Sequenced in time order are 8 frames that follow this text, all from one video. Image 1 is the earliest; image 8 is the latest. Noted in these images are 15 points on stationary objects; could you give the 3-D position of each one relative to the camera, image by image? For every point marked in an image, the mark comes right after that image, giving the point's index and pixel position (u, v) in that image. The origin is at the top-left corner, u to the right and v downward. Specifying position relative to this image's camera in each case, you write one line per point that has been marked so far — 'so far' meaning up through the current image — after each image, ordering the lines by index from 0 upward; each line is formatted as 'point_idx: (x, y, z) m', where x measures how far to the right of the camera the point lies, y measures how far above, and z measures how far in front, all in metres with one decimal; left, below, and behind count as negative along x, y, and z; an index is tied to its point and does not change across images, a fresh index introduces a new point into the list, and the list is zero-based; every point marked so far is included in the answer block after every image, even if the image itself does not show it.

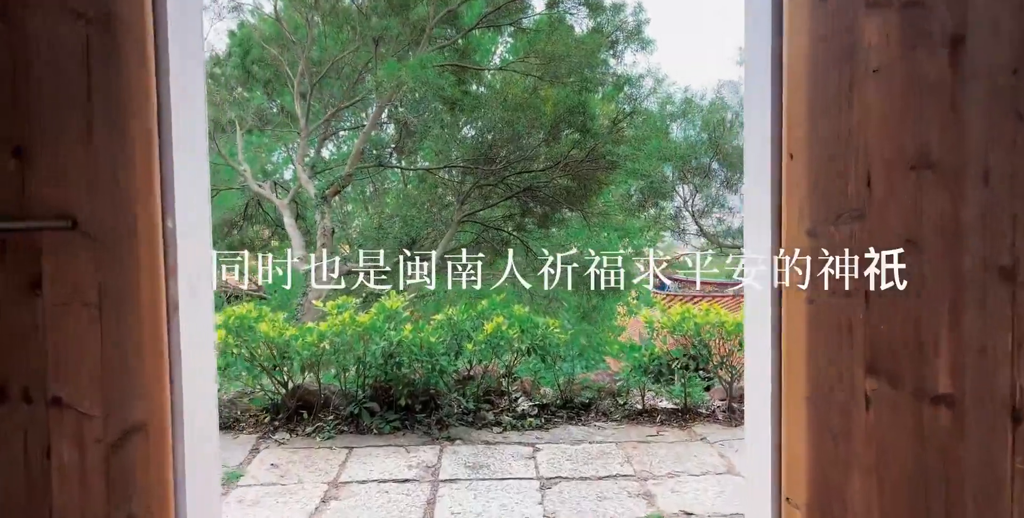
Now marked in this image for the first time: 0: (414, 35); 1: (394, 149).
0: (-0.7, +1.5, +5.6) m
1: (-0.8, +0.8, +5.8) m
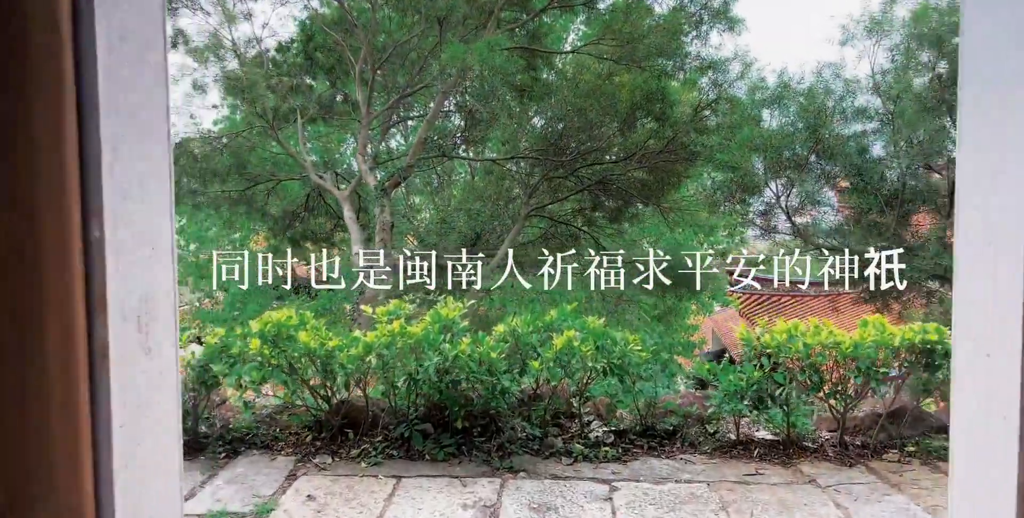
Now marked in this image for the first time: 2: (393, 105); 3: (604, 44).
0: (-0.2, +1.5, +5.3) m
1: (-0.3, +0.8, +5.4) m
2: (-0.8, +1.1, +5.8) m
3: (+0.6, +1.3, +5.1) m
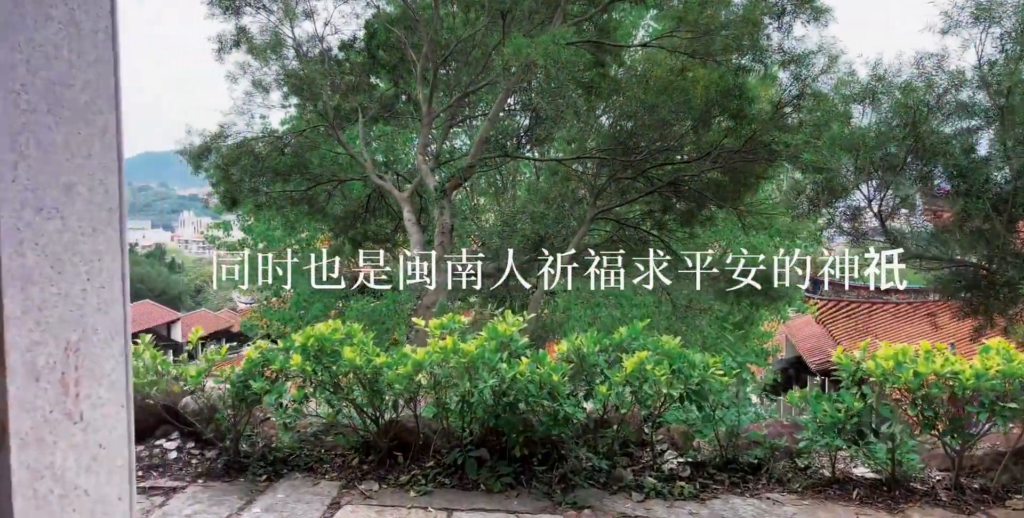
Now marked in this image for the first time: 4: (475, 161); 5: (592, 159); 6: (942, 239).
0: (+0.2, +1.5, +5.1) m
1: (+0.1, +0.8, +5.2) m
2: (-0.4, +1.0, +5.6) m
3: (+1.0, +1.3, +4.8) m
4: (-0.2, +0.6, +5.2) m
5: (+0.5, +0.6, +5.2) m
6: (+2.3, +0.1, +4.4) m
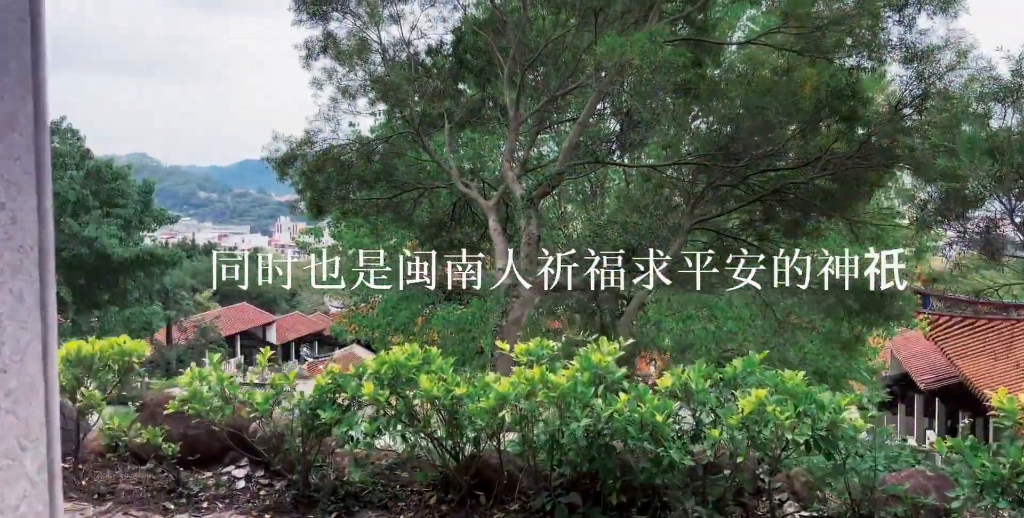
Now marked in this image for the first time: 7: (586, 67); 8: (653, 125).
0: (+0.8, +1.4, +4.8) m
1: (+0.6, +0.7, +5.0) m
2: (+0.2, +1.0, +5.4) m
3: (+1.5, +1.2, +4.5) m
4: (+0.3, +0.5, +5.0) m
5: (+1.0, +0.5, +4.8) m
6: (+2.7, 0.0, +3.9) m
7: (+0.4, +1.2, +5.0) m
8: (+0.8, +0.7, +4.6) m
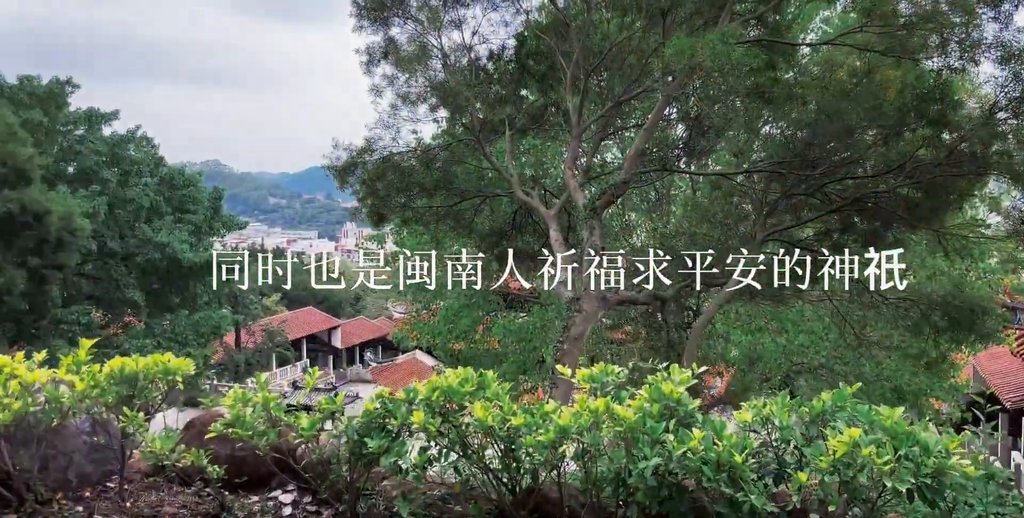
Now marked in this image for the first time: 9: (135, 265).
0: (+1.1, +1.4, +4.6) m
1: (+1.0, +0.6, +4.8) m
2: (+0.6, +0.9, +5.2) m
3: (+1.8, +1.2, +4.2) m
4: (+0.7, +0.5, +4.8) m
5: (+1.4, +0.5, +4.6) m
6: (+3.0, 0.0, +3.5) m
7: (+0.8, +1.1, +4.8) m
8: (+1.1, +0.7, +4.4) m
9: (-5.2, -0.1, +11.5) m
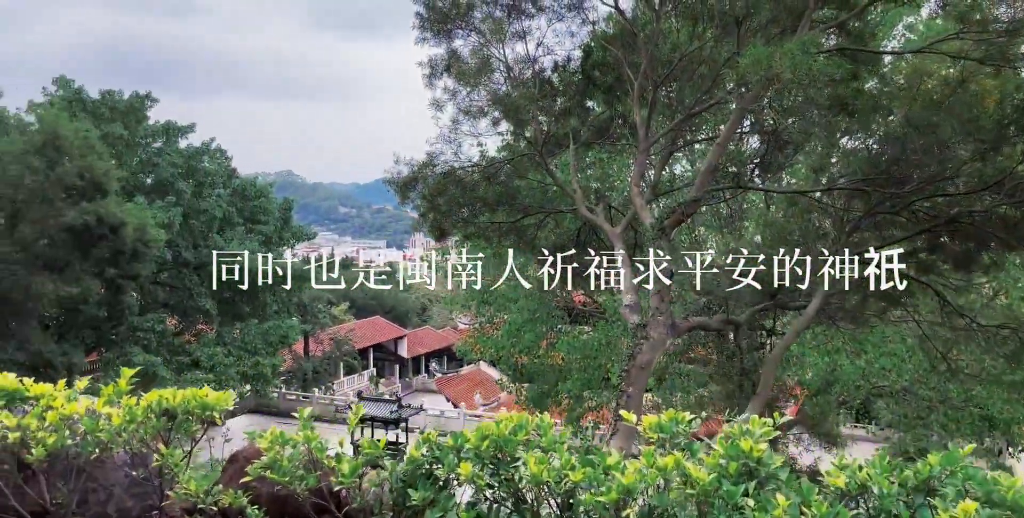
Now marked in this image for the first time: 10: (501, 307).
0: (+1.5, +1.2, +4.3) m
1: (+1.3, +0.5, +4.5) m
2: (+1.0, +0.8, +5.0) m
3: (+2.1, +1.0, +3.9) m
4: (+1.0, +0.4, +4.6) m
5: (+1.7, +0.4, +4.3) m
6: (+3.2, -0.2, +3.1) m
7: (+1.2, +1.0, +4.6) m
8: (+1.4, +0.6, +4.1) m
9: (-4.3, -0.2, +11.7) m
10: (-0.1, -0.6, +10.5) m
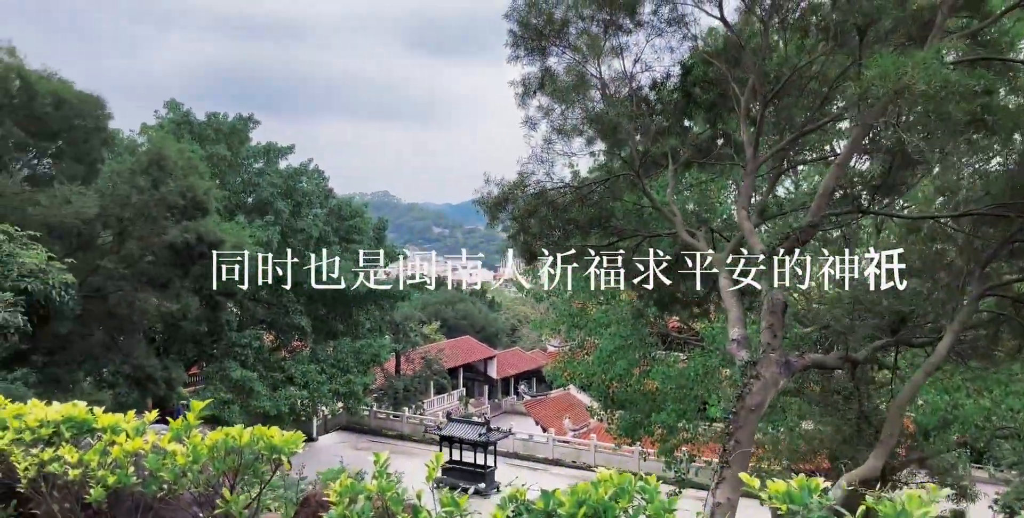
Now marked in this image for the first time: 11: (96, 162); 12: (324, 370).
0: (+1.9, +1.1, +4.0) m
1: (+1.8, +0.4, +4.1) m
2: (+1.5, +0.6, +4.7) m
3: (+2.5, +0.9, +3.5) m
4: (+1.5, +0.2, +4.2) m
5: (+2.2, +0.2, +3.9) m
6: (+3.5, -0.3, +2.5) m
7: (+1.7, +0.8, +4.2) m
8: (+1.9, +0.4, +3.8) m
9: (-3.0, -0.5, +11.9) m
10: (+1.0, -0.9, +10.2) m
11: (-4.3, +1.0, +8.5) m
12: (-2.7, -1.6, +11.9) m
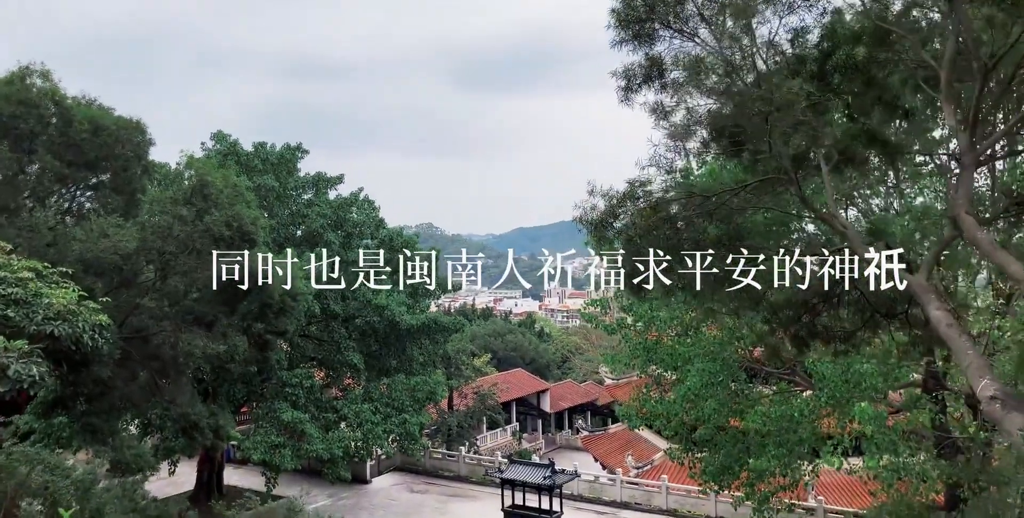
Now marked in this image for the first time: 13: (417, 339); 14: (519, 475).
0: (+2.4, +1.0, +3.0) m
1: (+2.3, +0.3, +3.1) m
2: (+2.0, +0.5, +3.7) m
3: (+3.0, +0.9, +2.4) m
4: (+2.0, +0.1, +3.2) m
5: (+2.7, +0.2, +2.9) m
6: (+3.9, -0.3, +1.4) m
7: (+2.2, +0.7, +3.3) m
8: (+2.4, +0.4, +2.8) m
9: (-2.1, -0.9, +11.1) m
10: (+1.8, -1.2, +9.2) m
11: (-3.5, +0.6, +7.8) m
12: (-1.8, -2.0, +11.0) m
13: (-1.3, -1.1, +11.6) m
14: (+0.1, -3.4, +13.1) m
